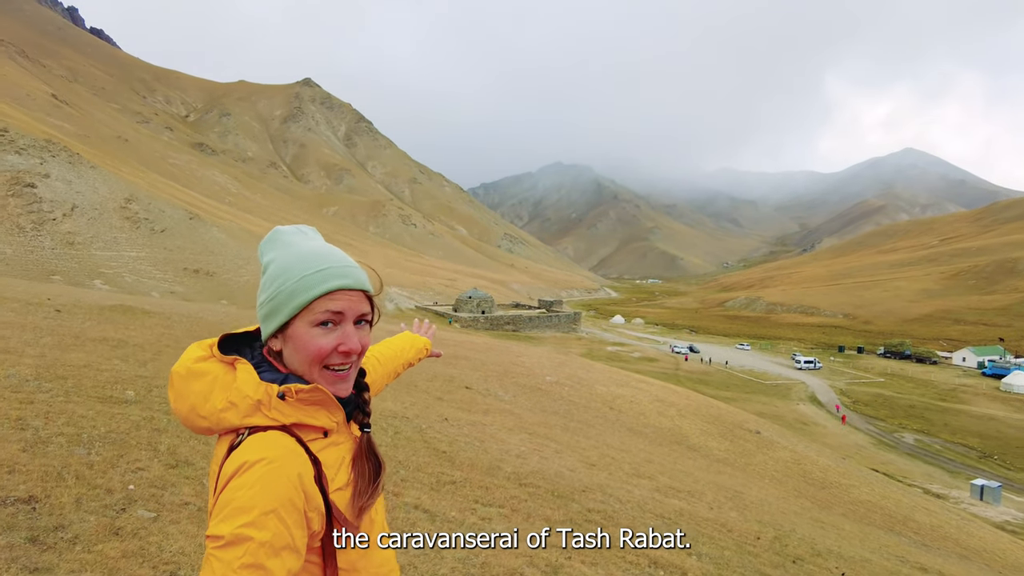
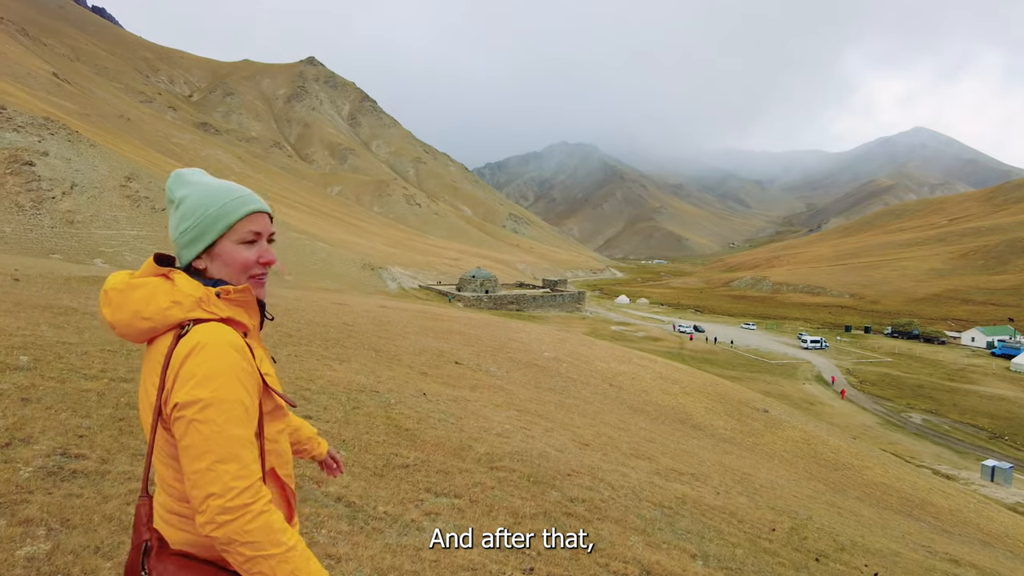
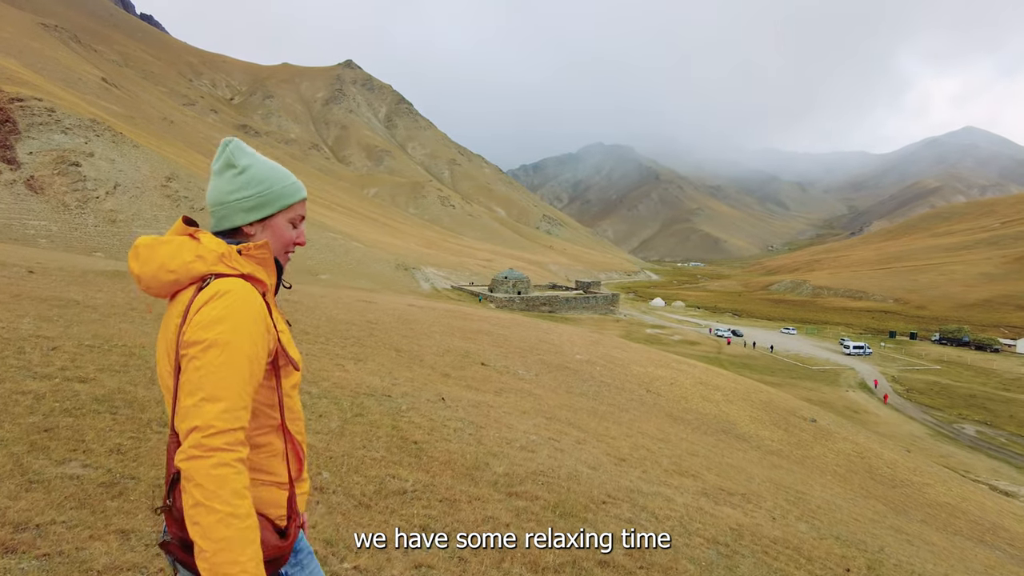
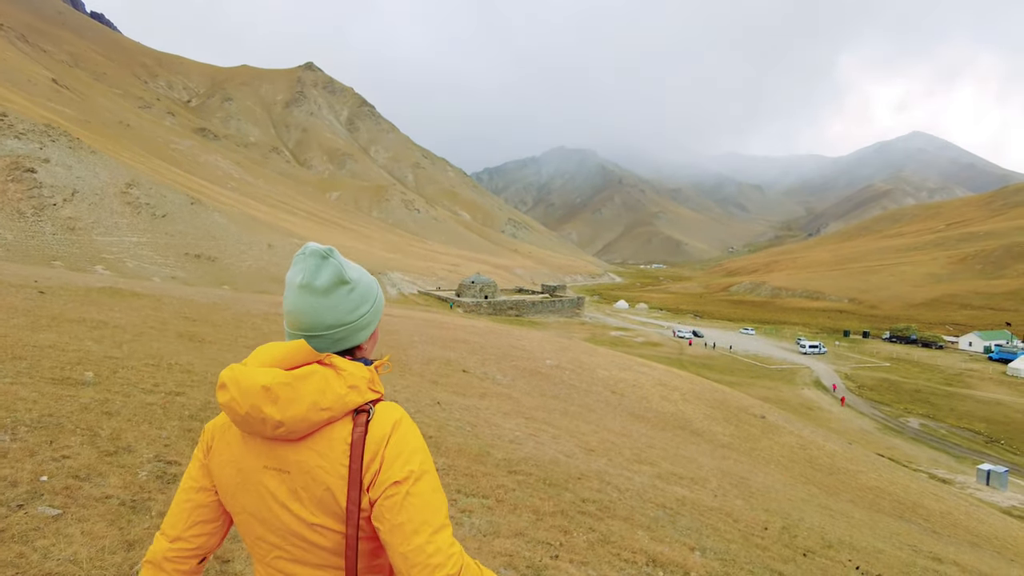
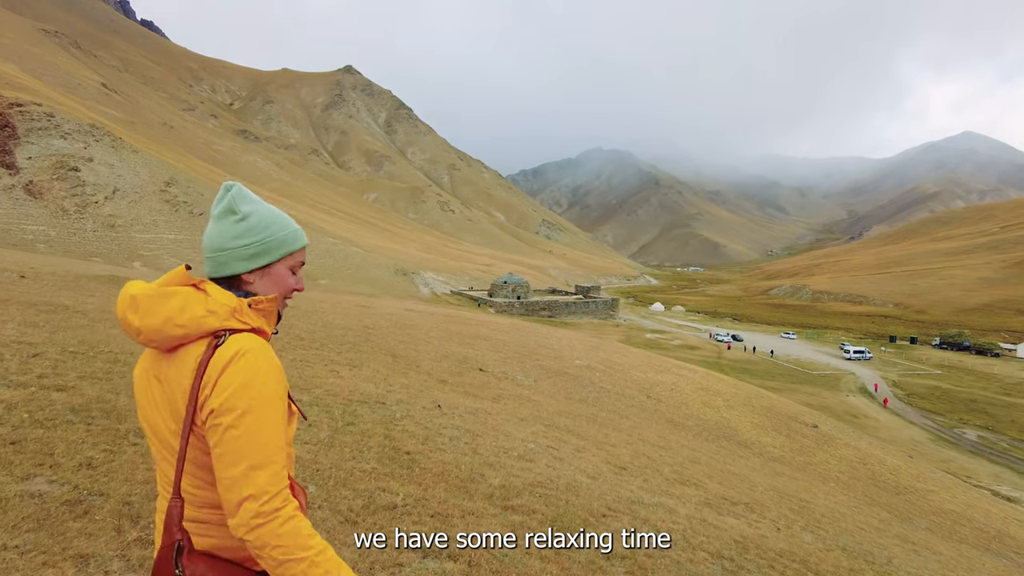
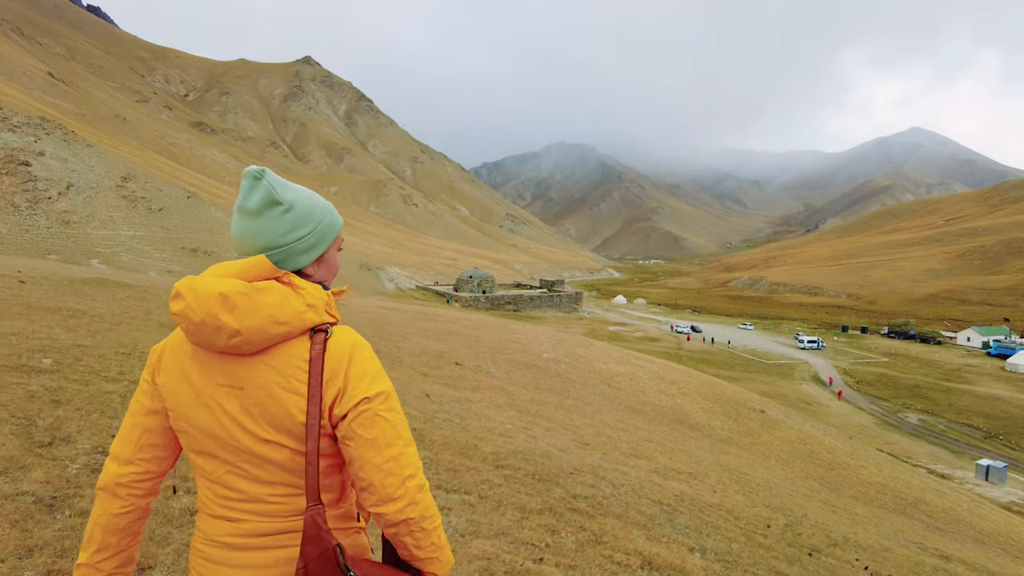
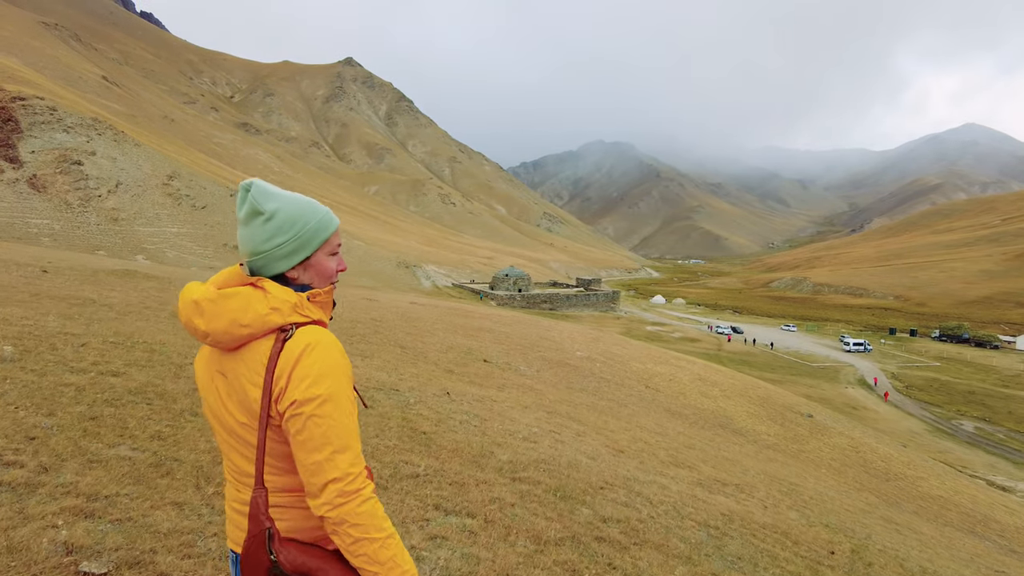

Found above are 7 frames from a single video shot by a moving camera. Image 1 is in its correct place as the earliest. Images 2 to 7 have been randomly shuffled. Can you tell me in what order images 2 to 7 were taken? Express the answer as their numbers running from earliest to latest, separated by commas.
4, 6, 2, 7, 3, 5
